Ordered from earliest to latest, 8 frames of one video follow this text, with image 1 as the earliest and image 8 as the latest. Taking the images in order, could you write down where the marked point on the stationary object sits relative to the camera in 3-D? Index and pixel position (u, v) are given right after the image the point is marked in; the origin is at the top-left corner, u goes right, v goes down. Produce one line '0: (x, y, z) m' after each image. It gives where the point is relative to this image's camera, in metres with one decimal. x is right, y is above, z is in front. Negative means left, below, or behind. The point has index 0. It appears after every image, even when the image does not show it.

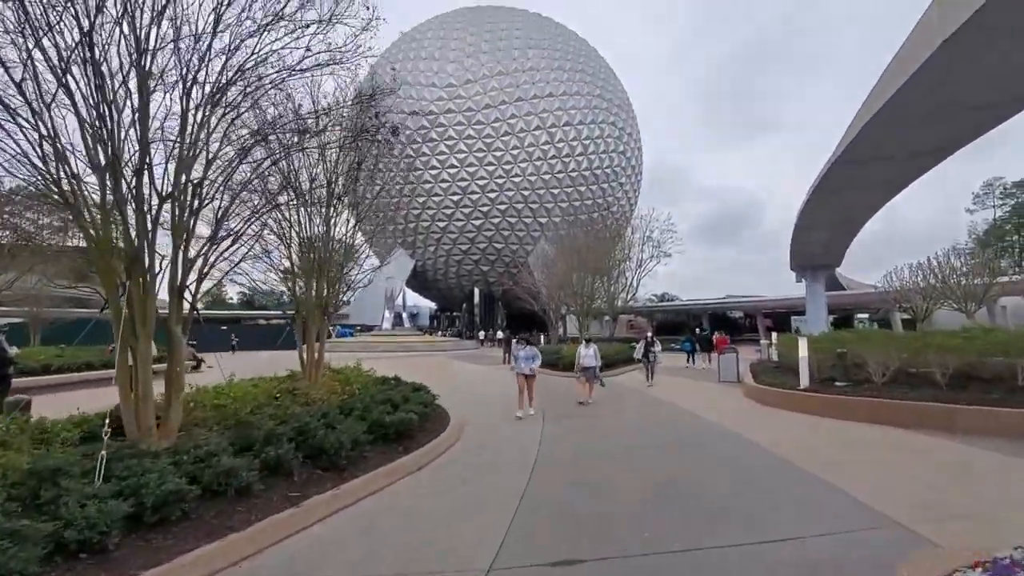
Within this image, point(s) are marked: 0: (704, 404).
0: (+3.6, -2.1, +11.6) m
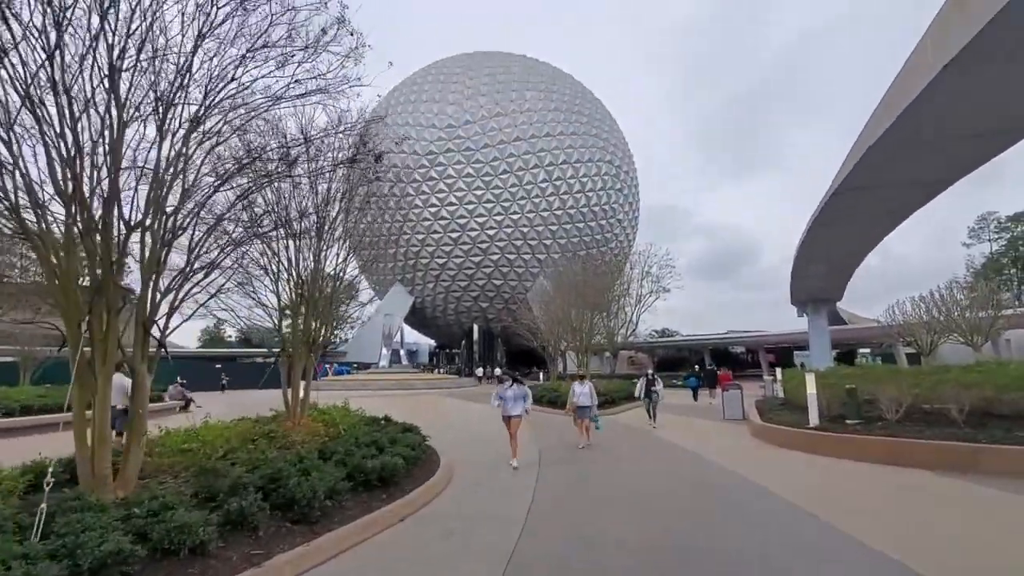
0: (+3.5, -2.7, +11.1) m
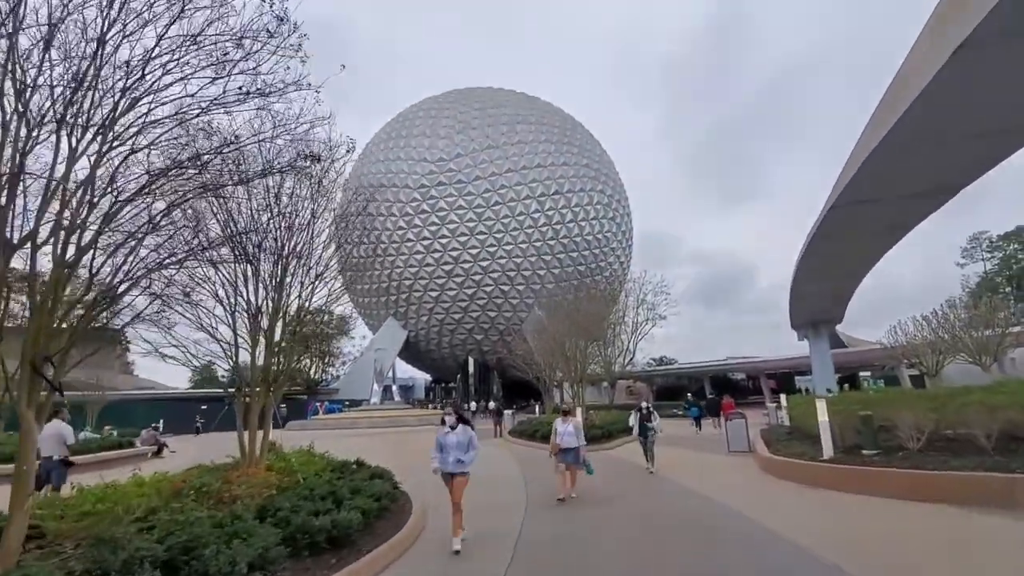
0: (+3.3, -3.1, +10.2) m
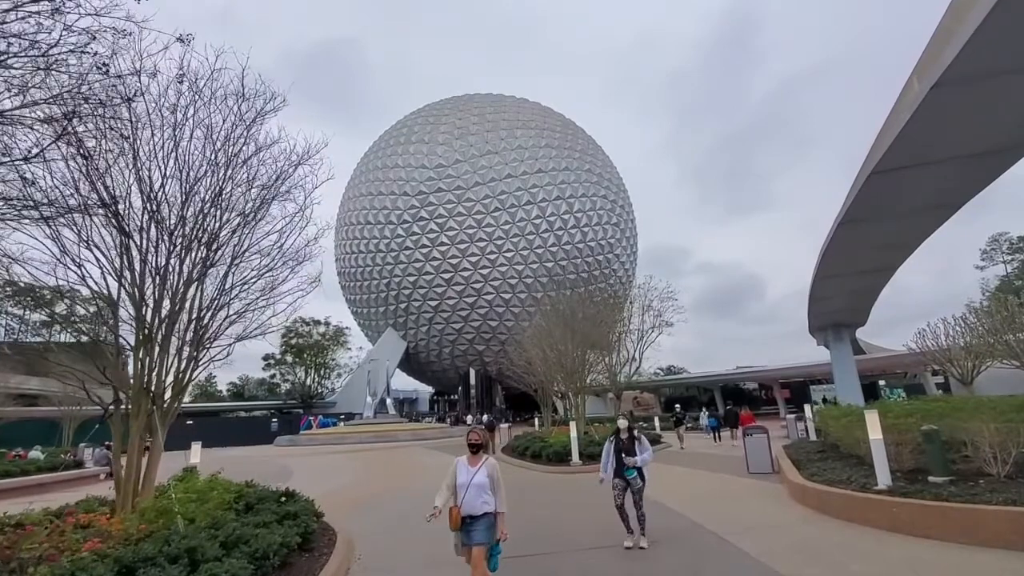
0: (+2.9, -2.9, +8.2) m
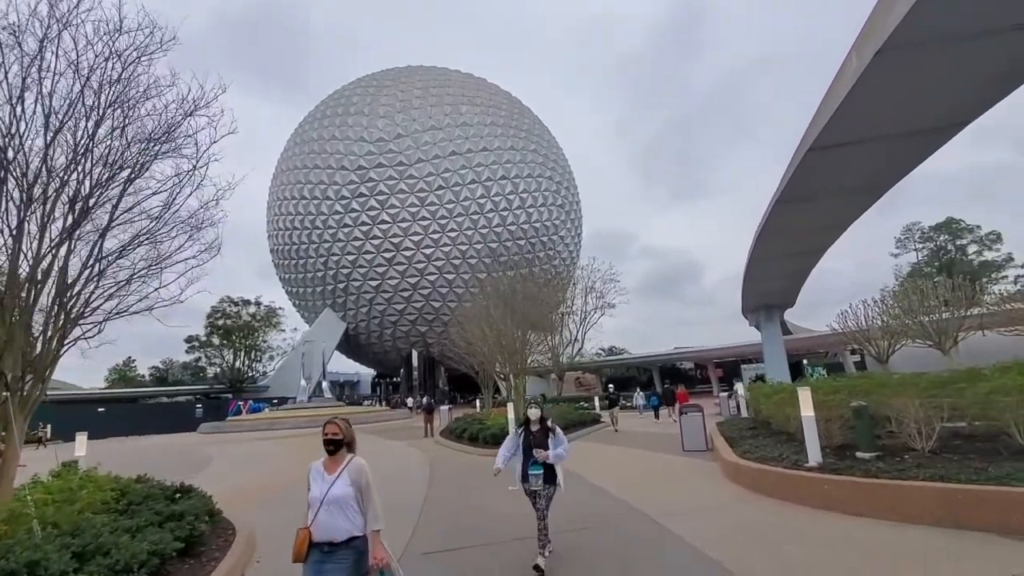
0: (+2.0, -2.6, +8.0) m
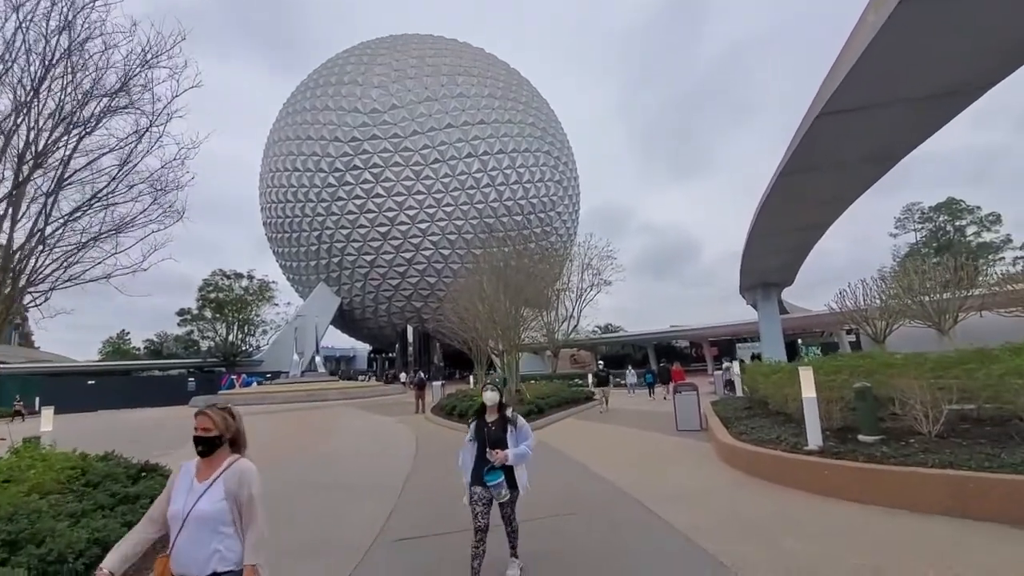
0: (+1.8, -2.3, +7.7) m
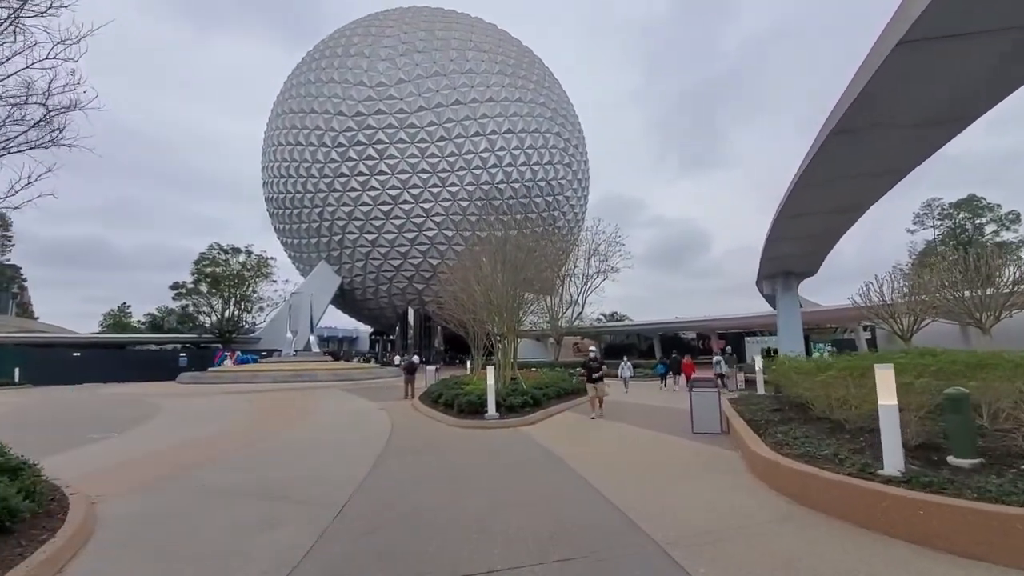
0: (+1.6, -2.0, +6.1) m
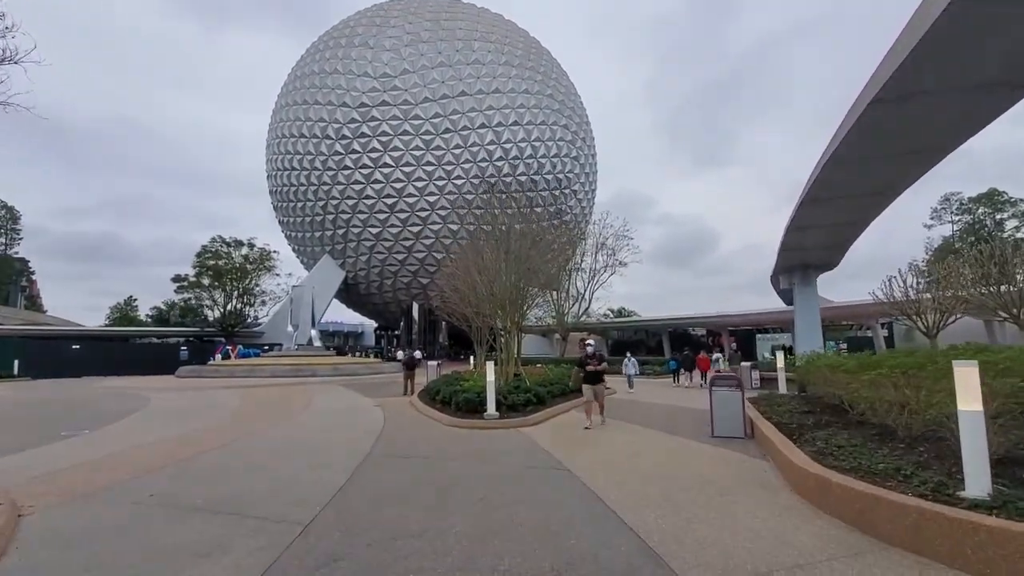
0: (+1.6, -1.8, +5.3) m
